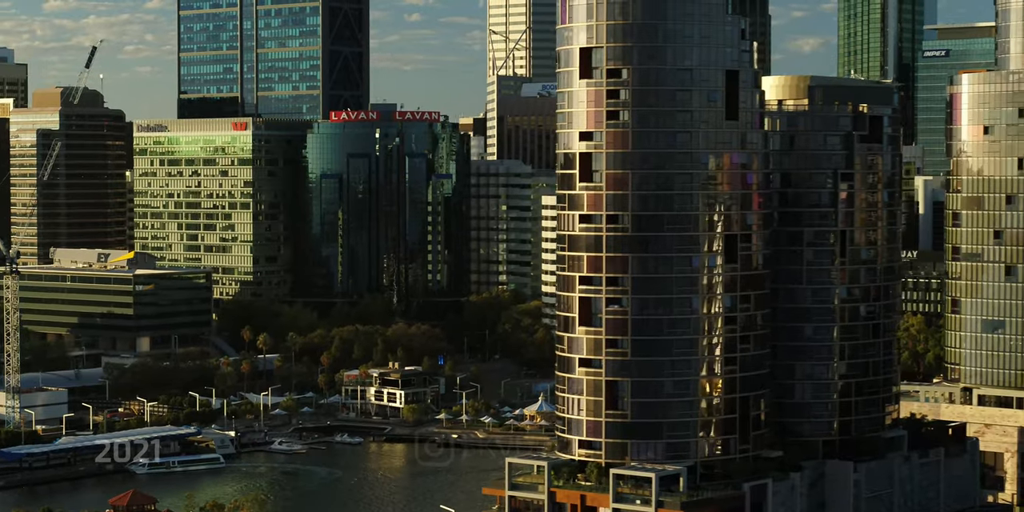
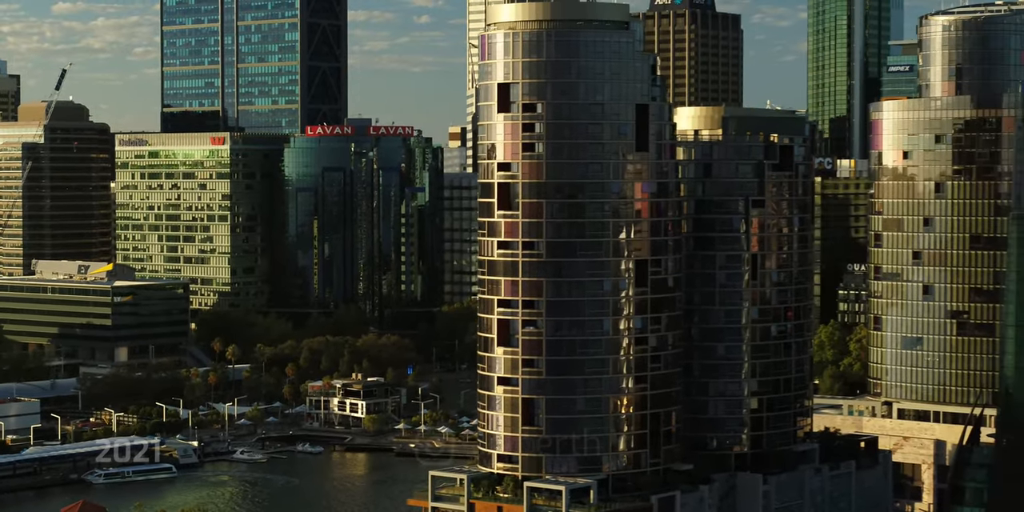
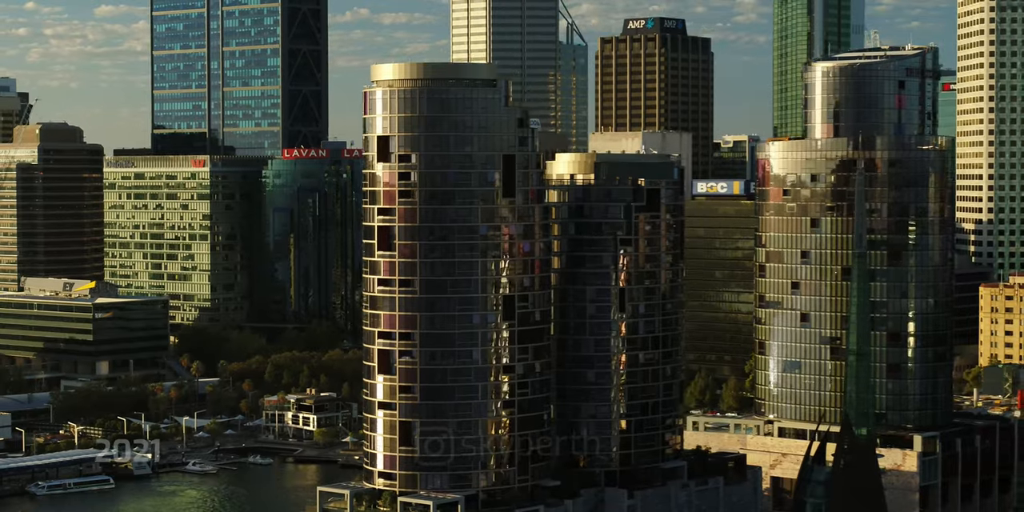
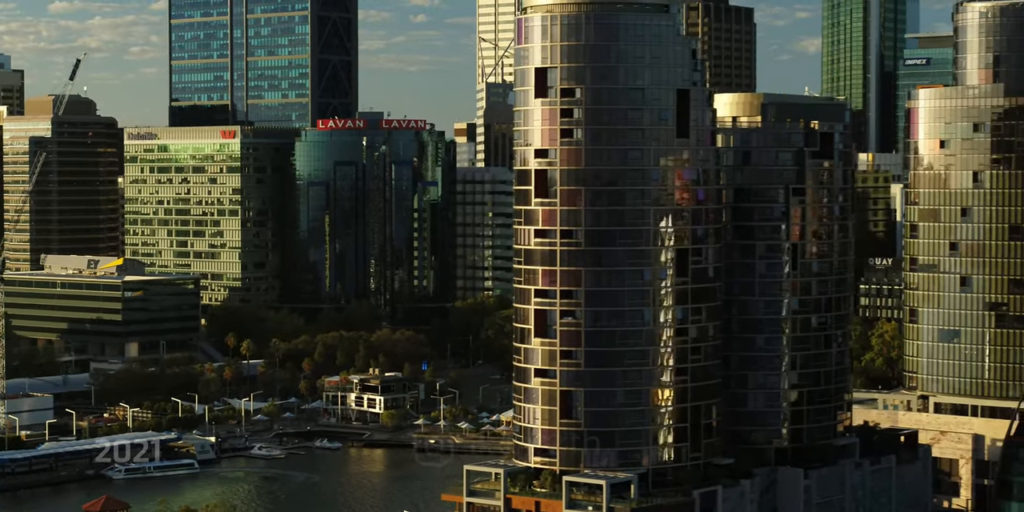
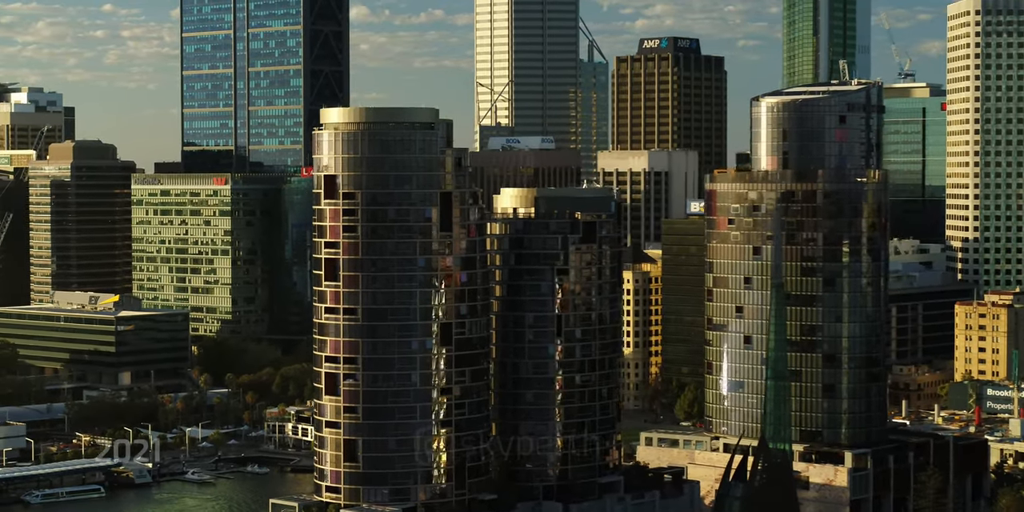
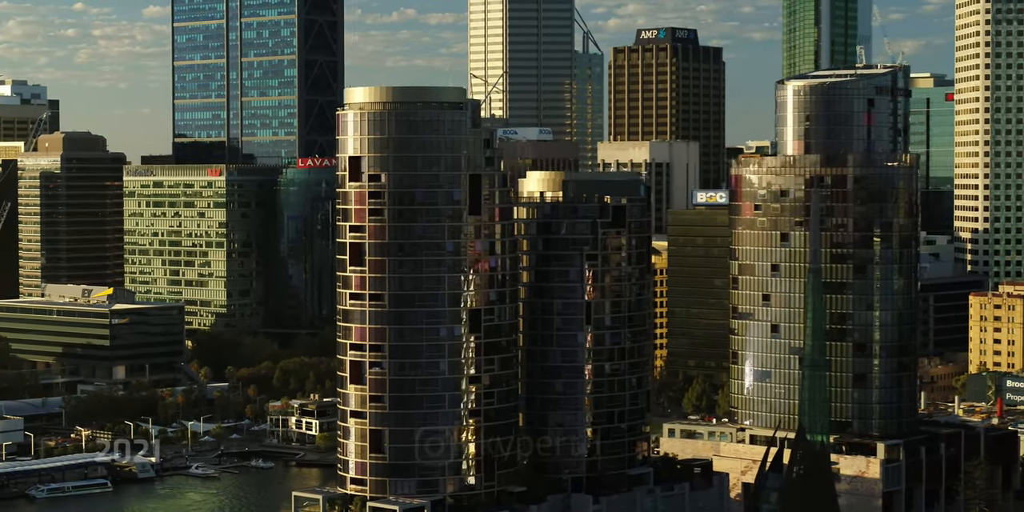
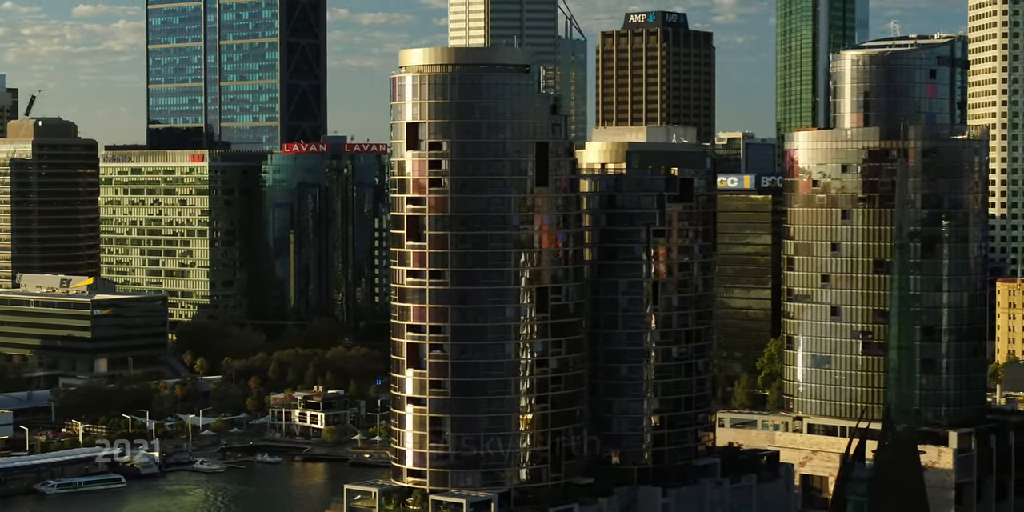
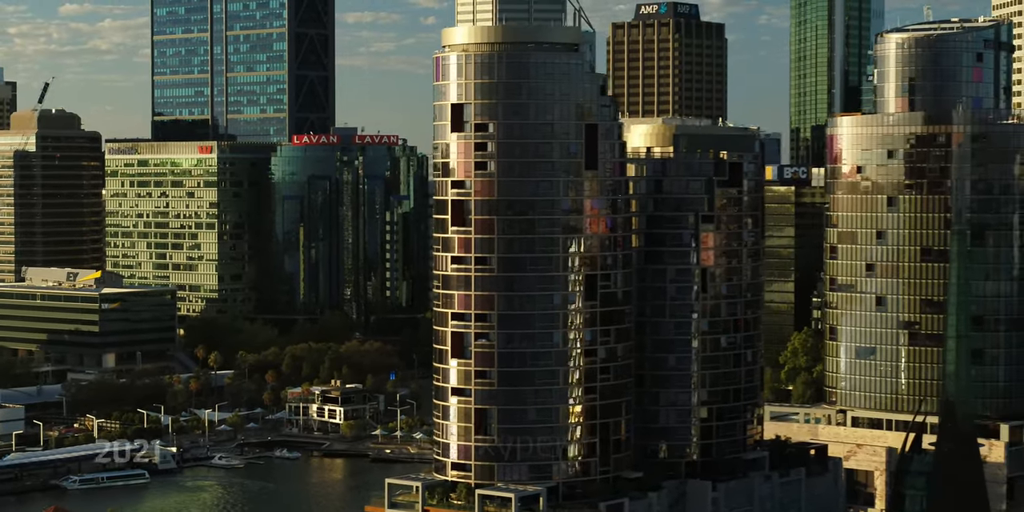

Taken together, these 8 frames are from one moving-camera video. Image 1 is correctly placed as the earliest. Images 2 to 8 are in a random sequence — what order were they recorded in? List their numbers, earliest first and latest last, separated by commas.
4, 2, 8, 7, 3, 6, 5
